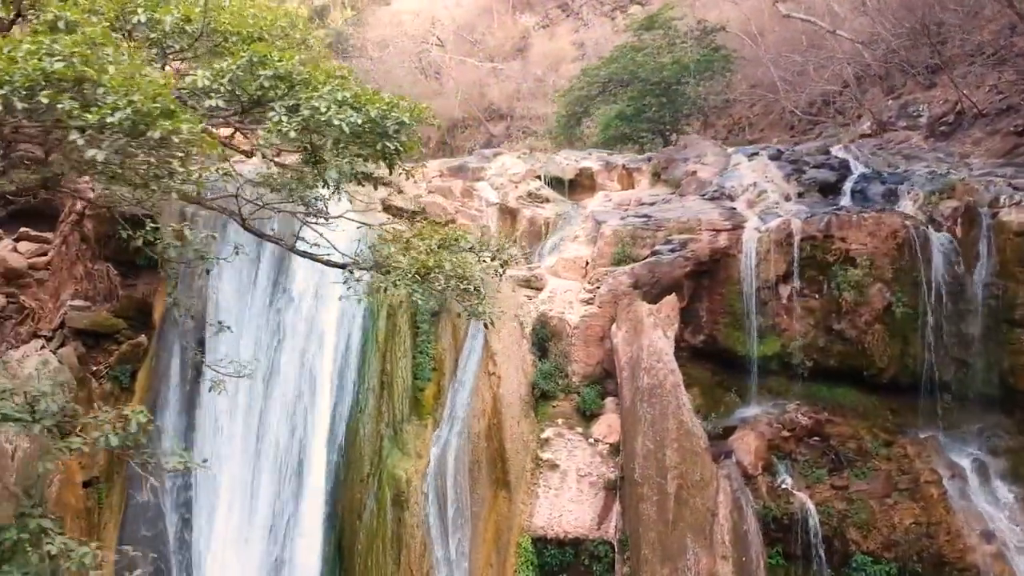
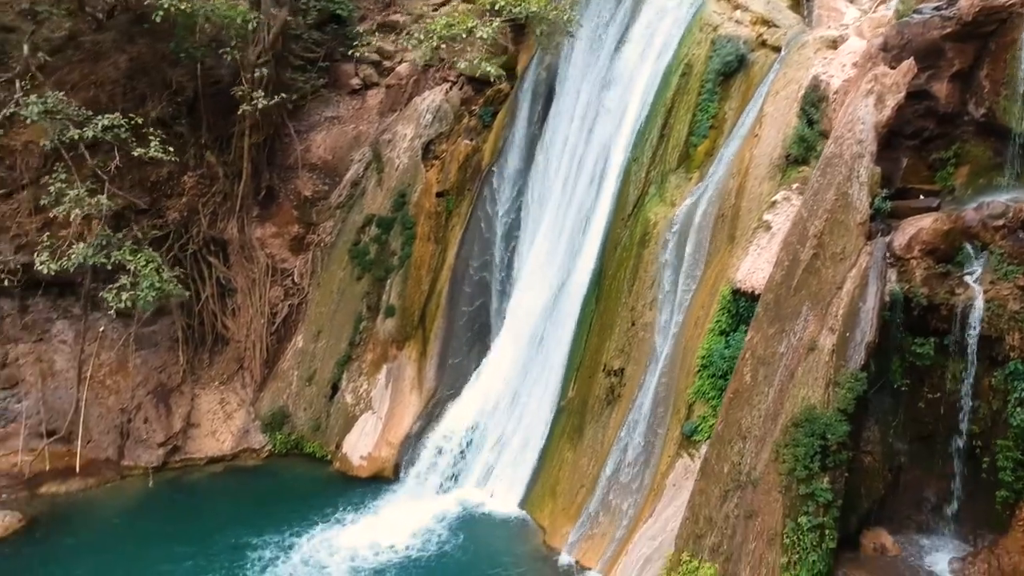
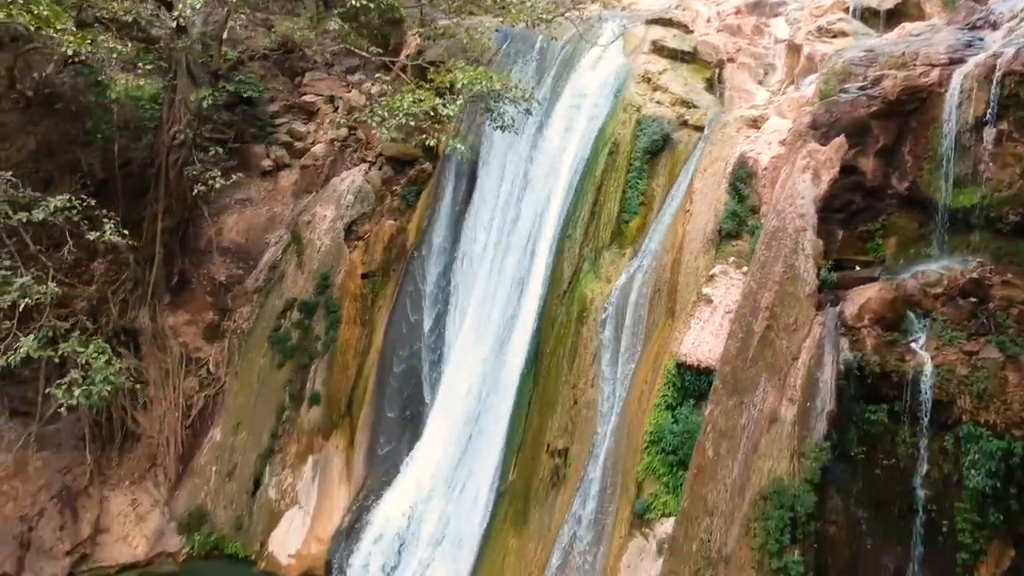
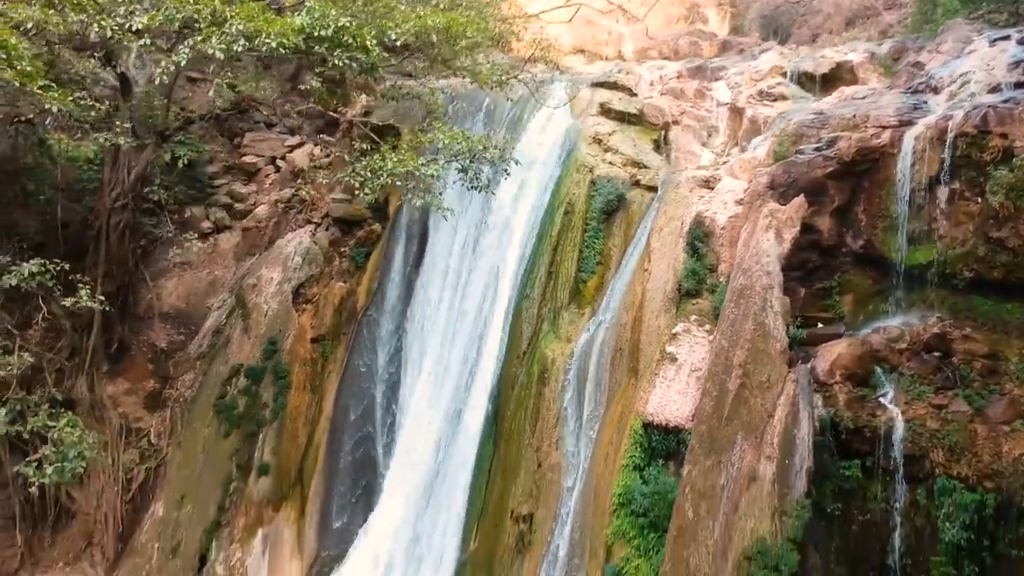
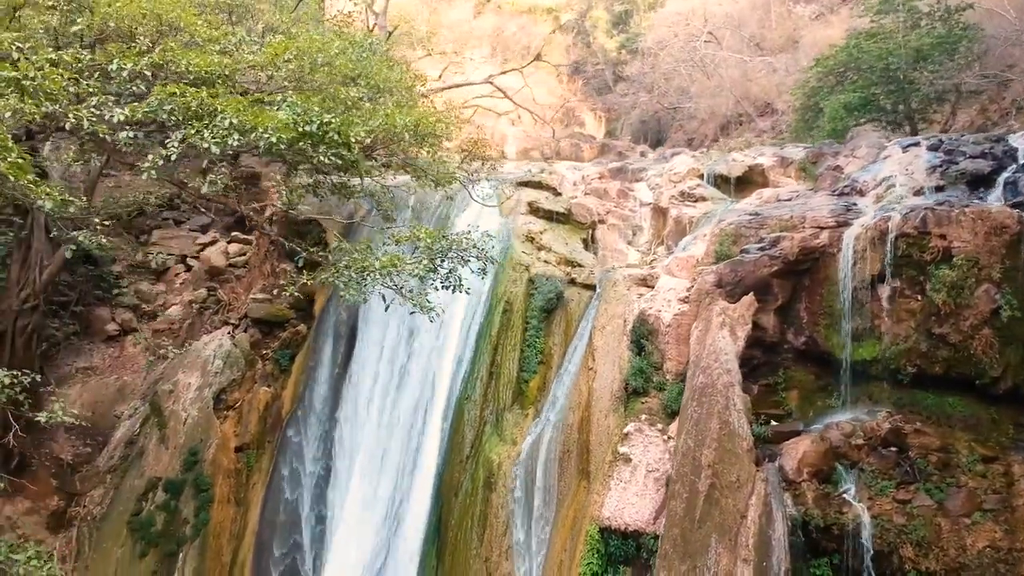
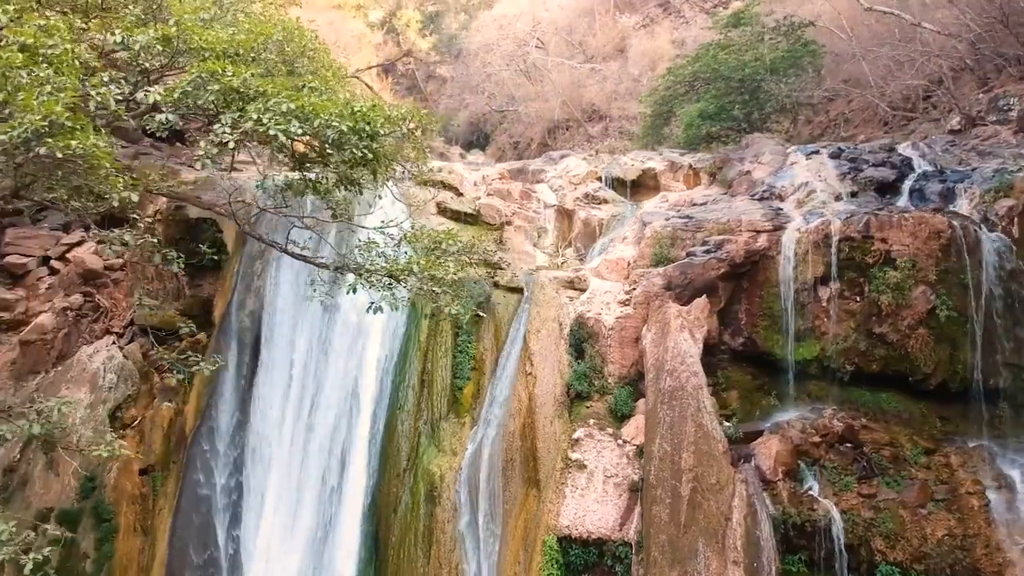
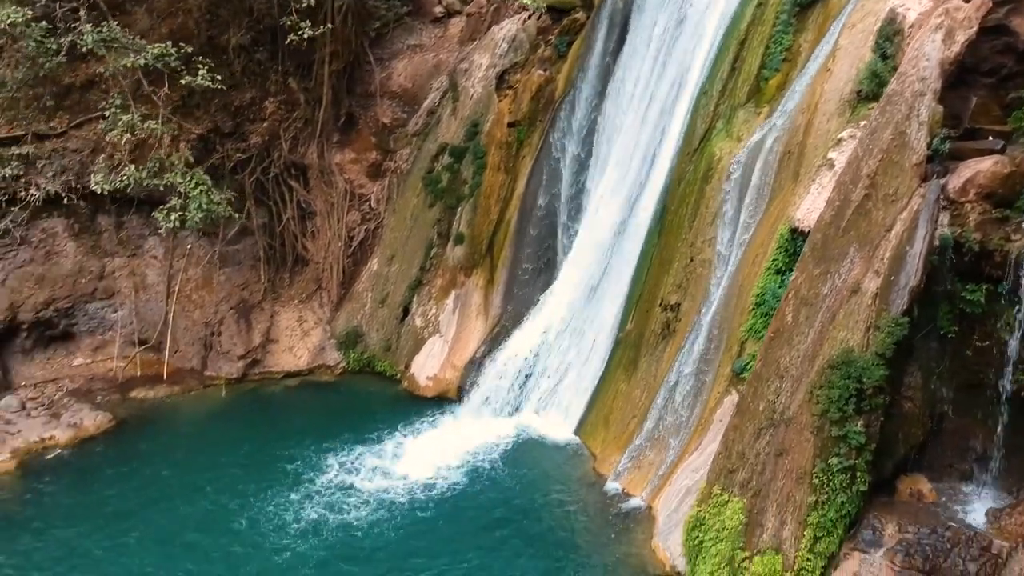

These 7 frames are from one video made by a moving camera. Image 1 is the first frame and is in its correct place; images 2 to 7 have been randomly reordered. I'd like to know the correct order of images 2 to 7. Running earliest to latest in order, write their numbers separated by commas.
6, 5, 4, 3, 2, 7
